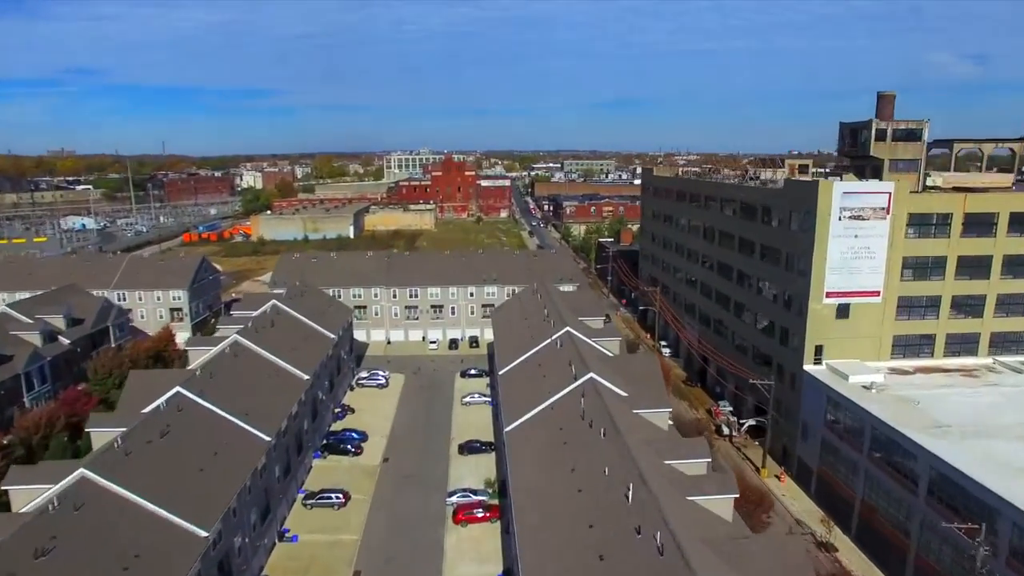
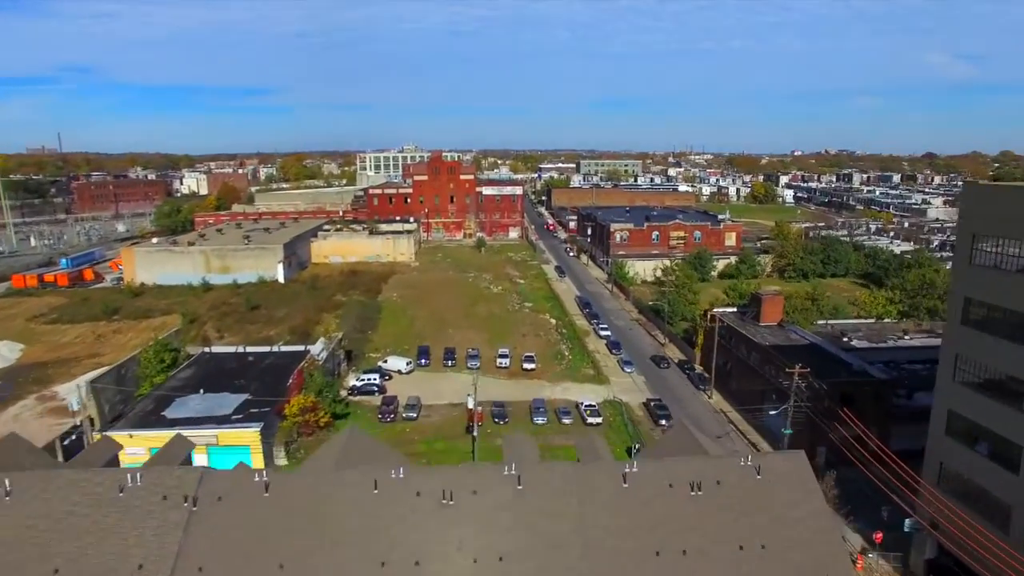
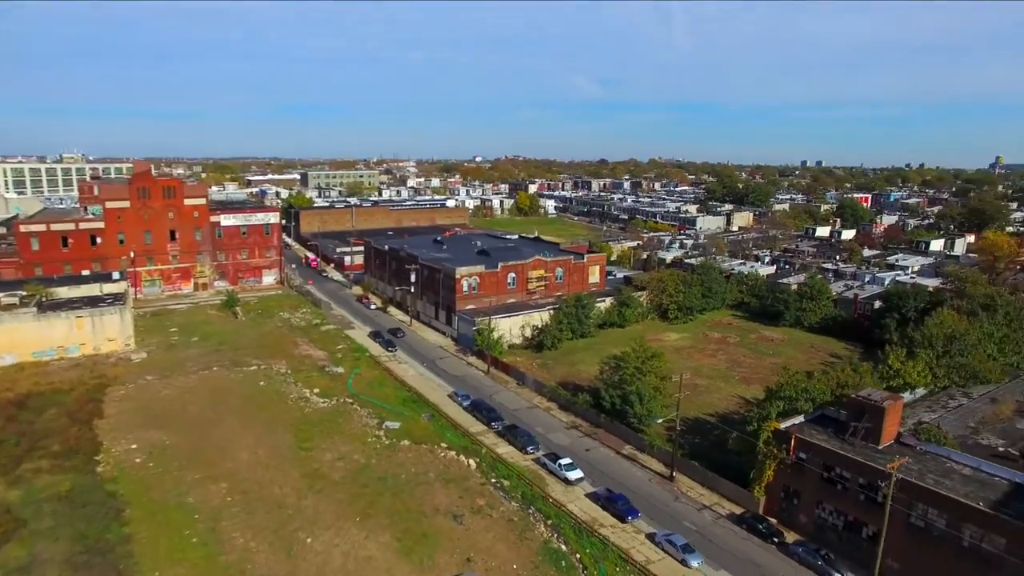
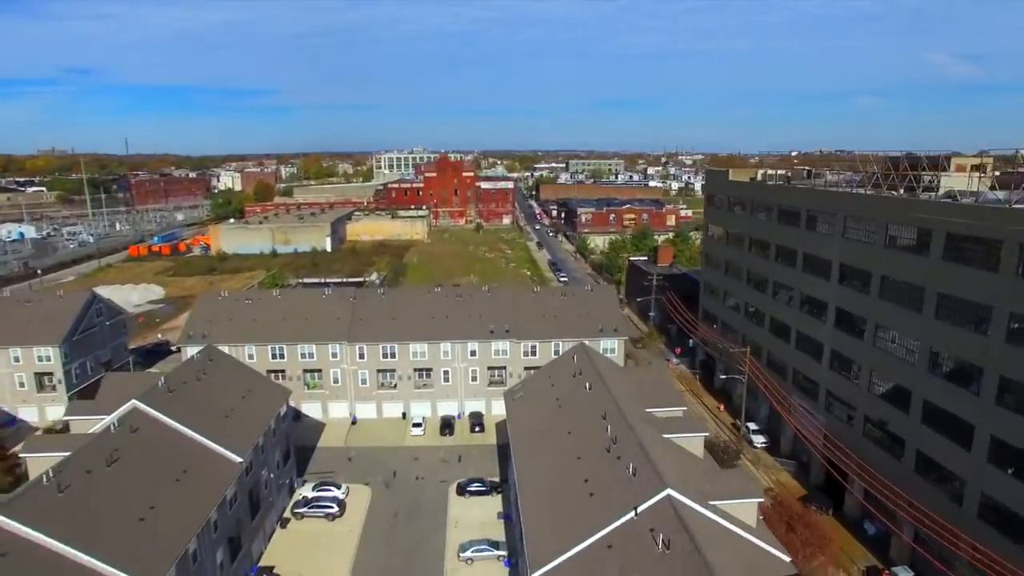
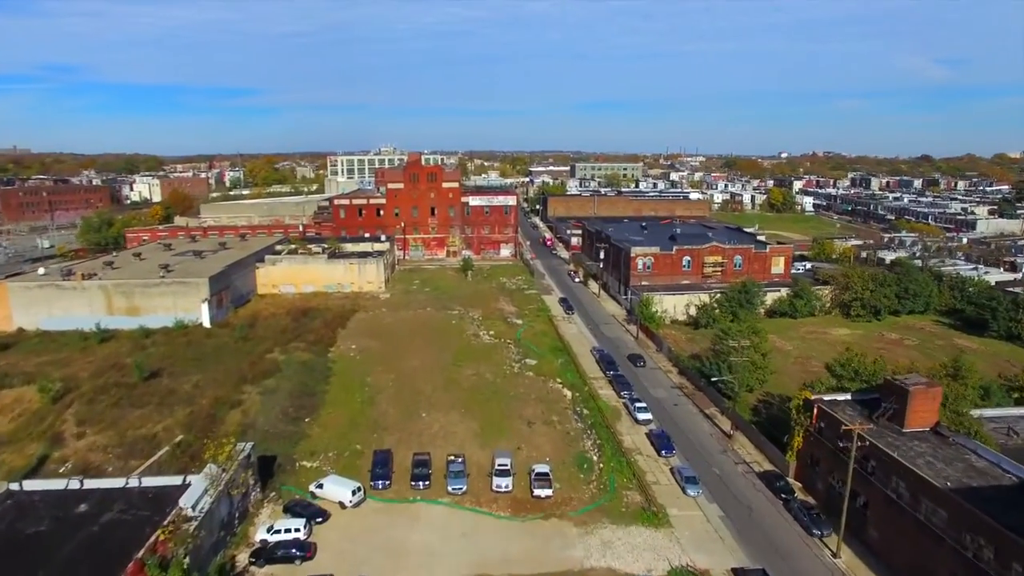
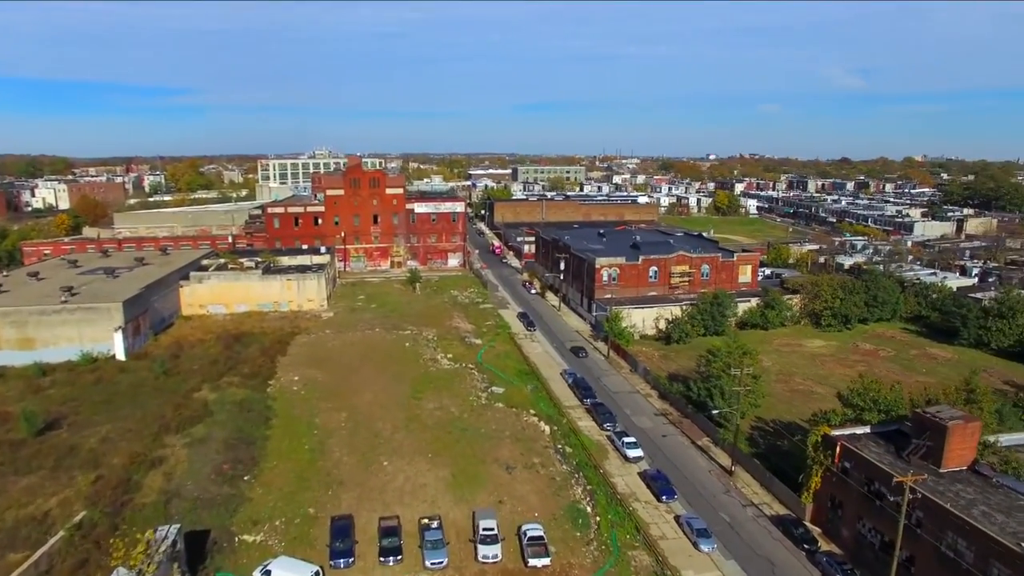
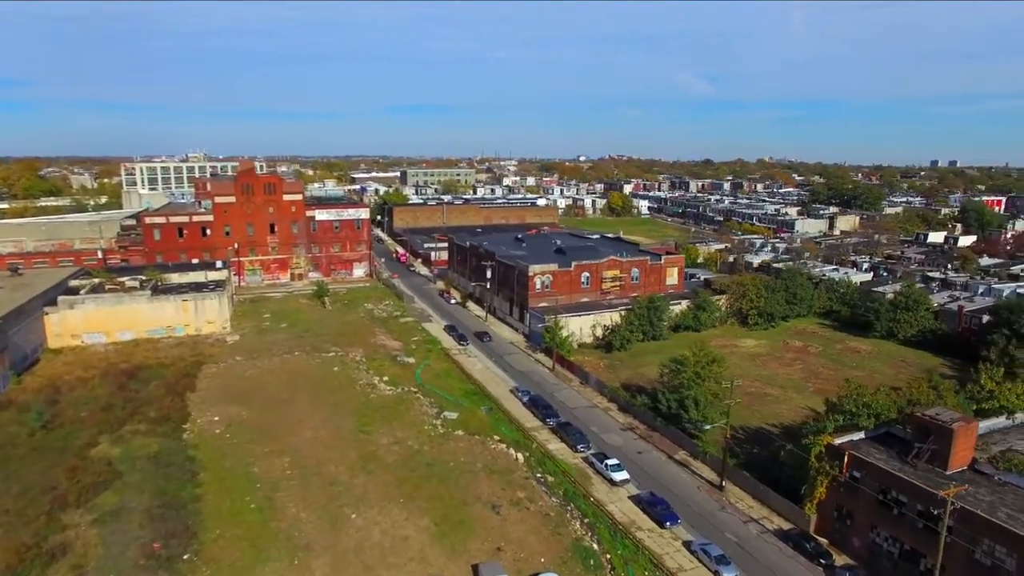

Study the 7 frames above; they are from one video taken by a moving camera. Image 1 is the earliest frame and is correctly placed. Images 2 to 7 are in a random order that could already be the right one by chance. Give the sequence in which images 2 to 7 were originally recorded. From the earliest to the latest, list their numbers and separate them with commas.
4, 2, 5, 6, 7, 3
